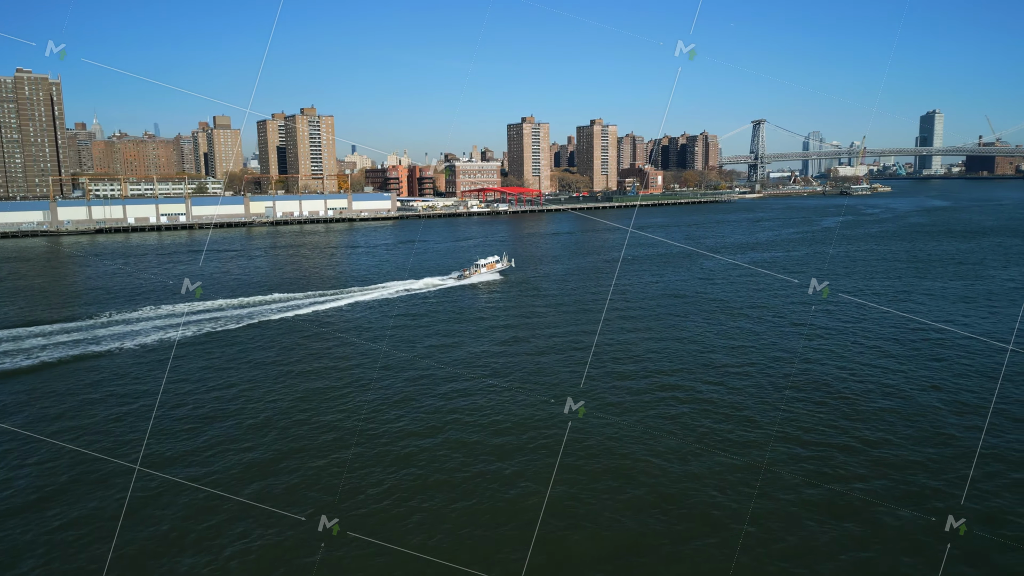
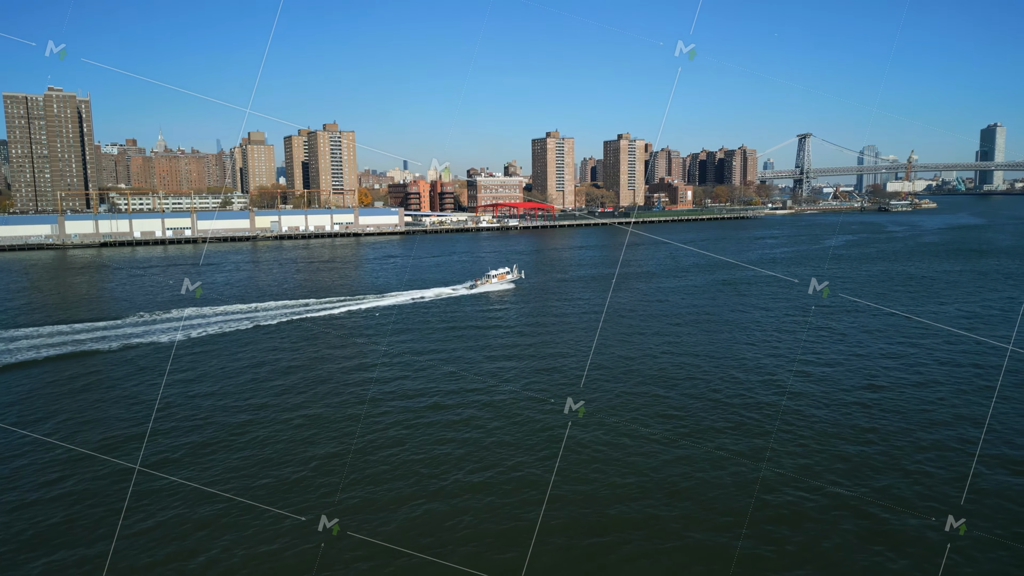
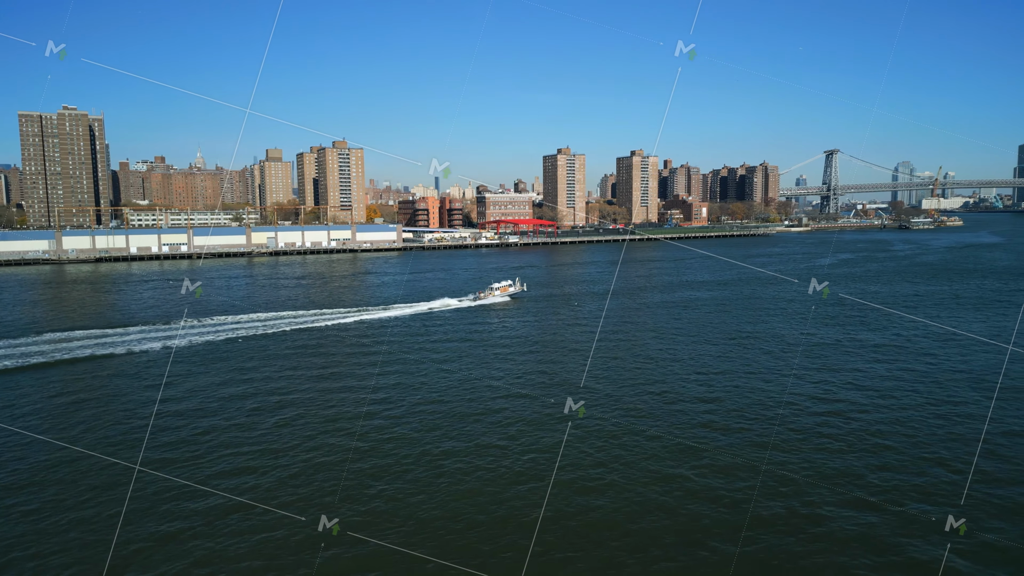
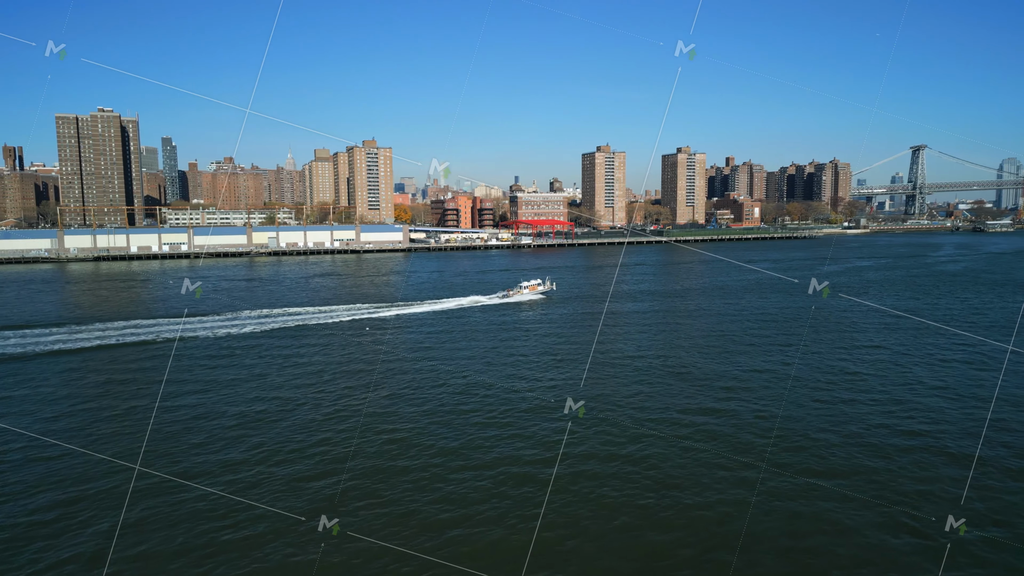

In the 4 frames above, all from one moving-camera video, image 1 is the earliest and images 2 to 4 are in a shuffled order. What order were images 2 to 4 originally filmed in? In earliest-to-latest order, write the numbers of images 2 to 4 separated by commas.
2, 3, 4
